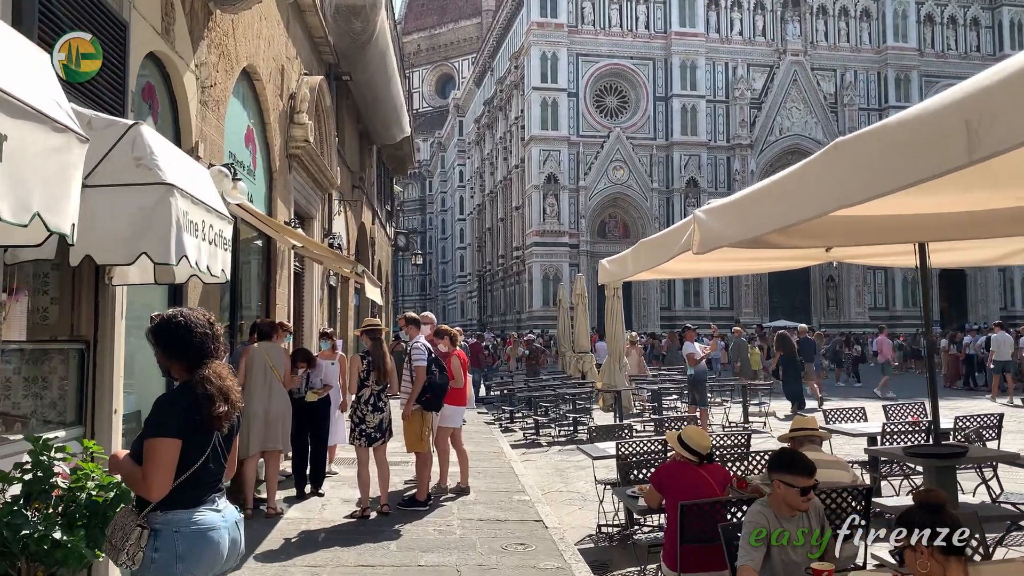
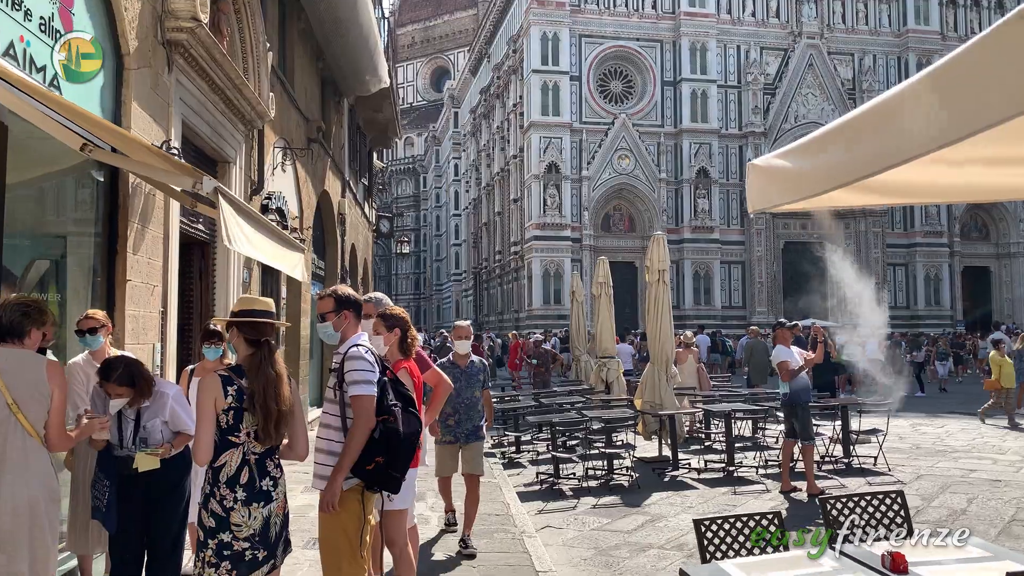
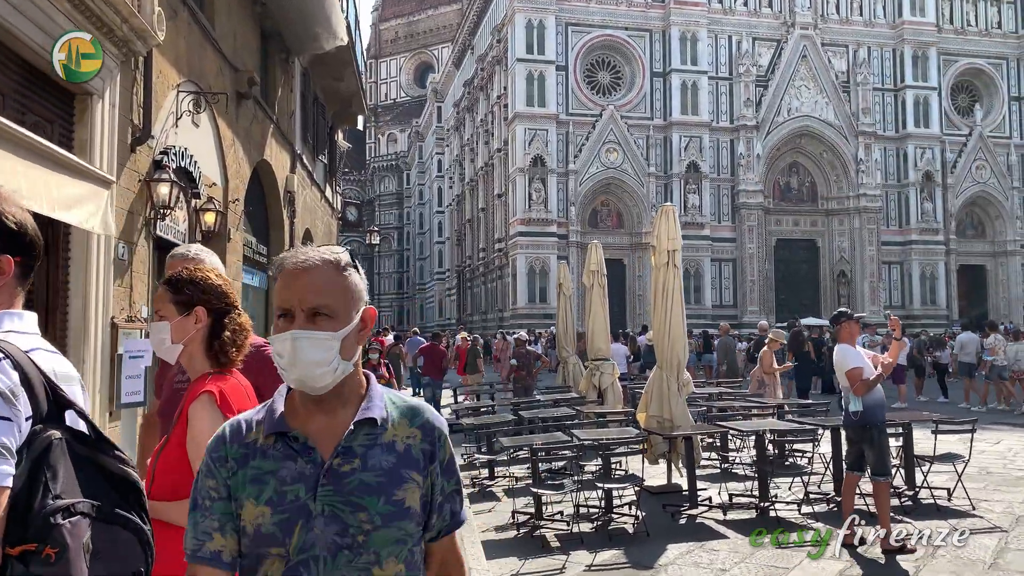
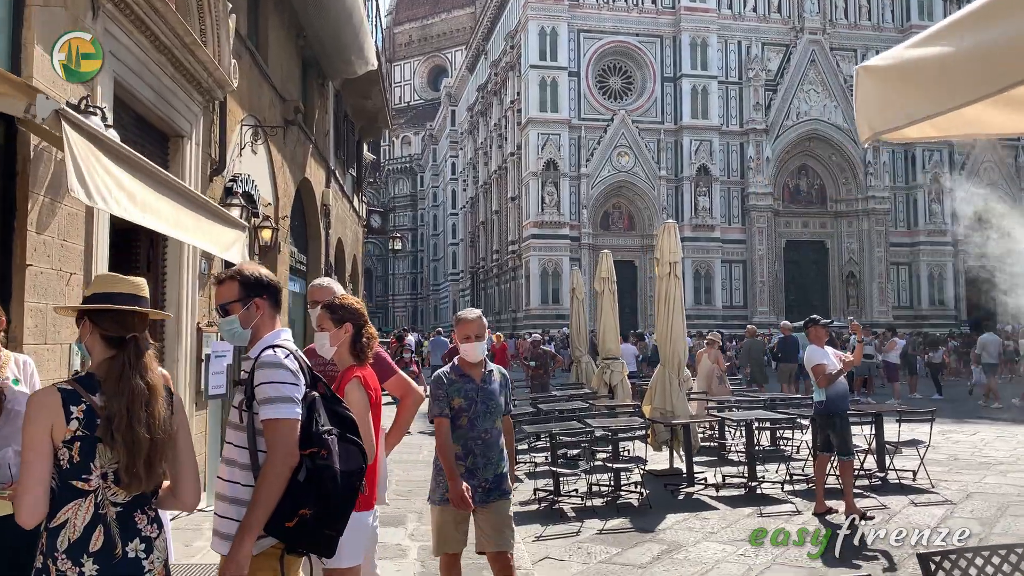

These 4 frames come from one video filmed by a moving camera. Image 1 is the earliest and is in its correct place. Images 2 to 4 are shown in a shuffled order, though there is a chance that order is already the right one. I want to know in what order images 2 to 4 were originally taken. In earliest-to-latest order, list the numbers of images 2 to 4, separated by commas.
2, 4, 3
